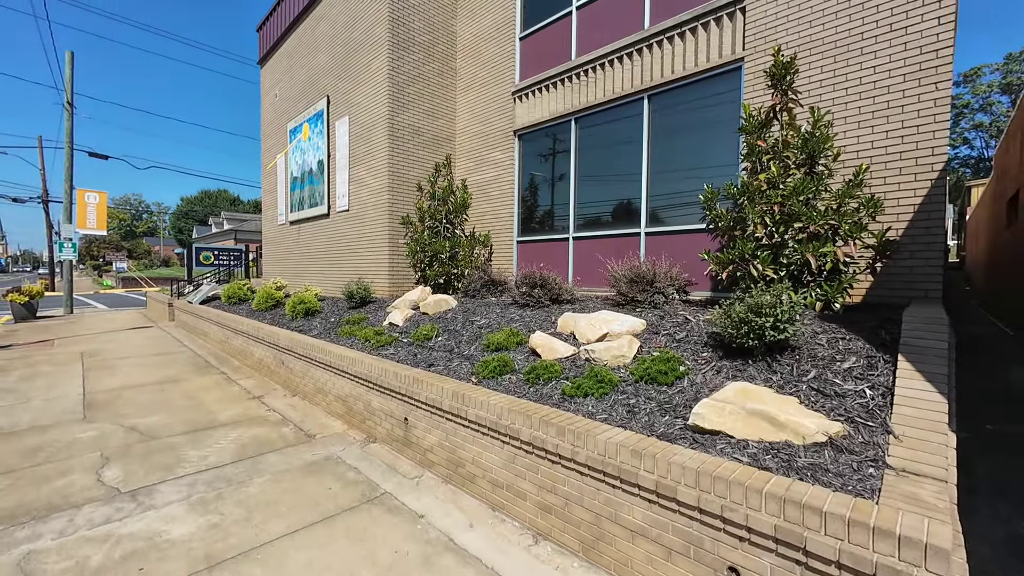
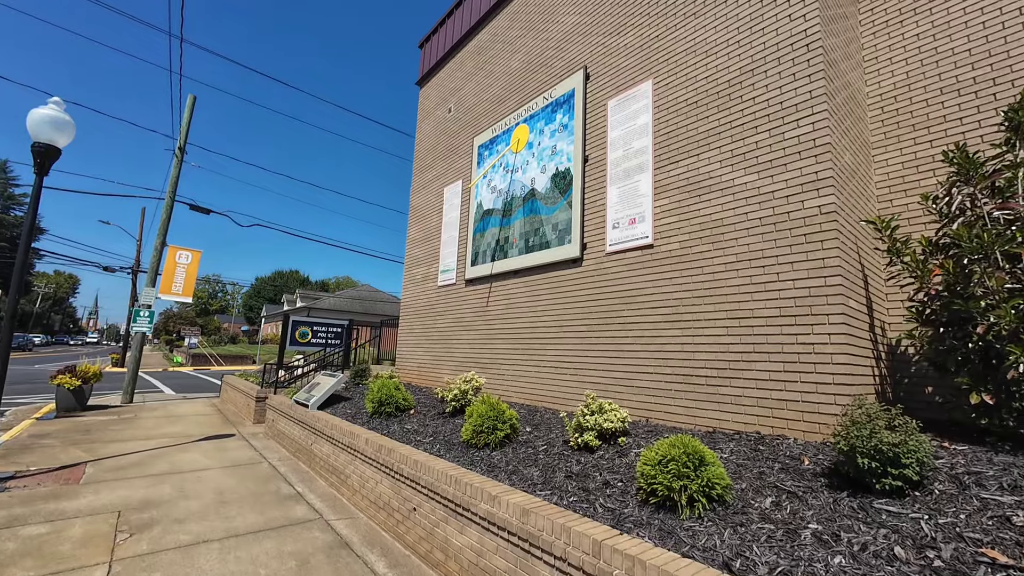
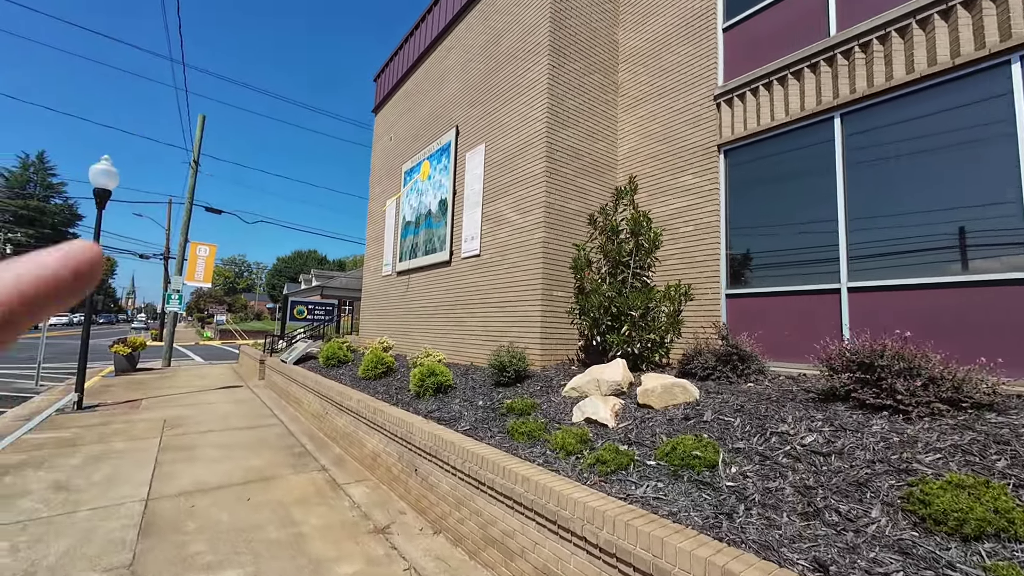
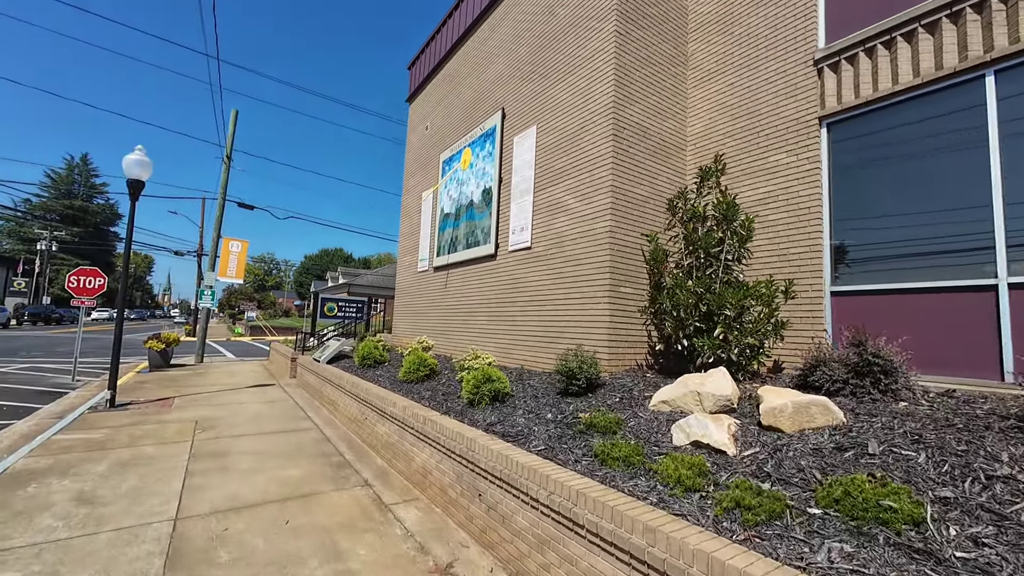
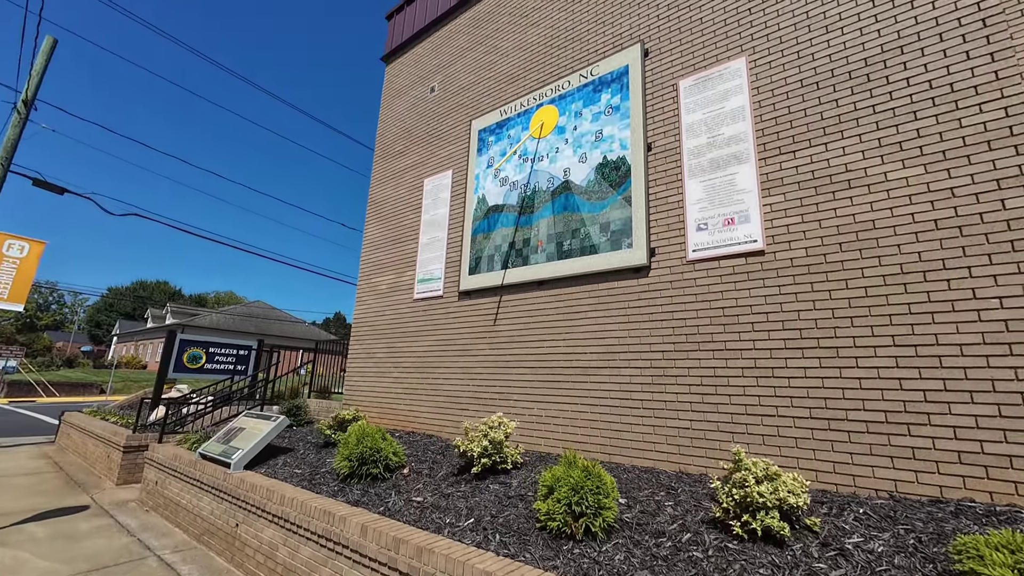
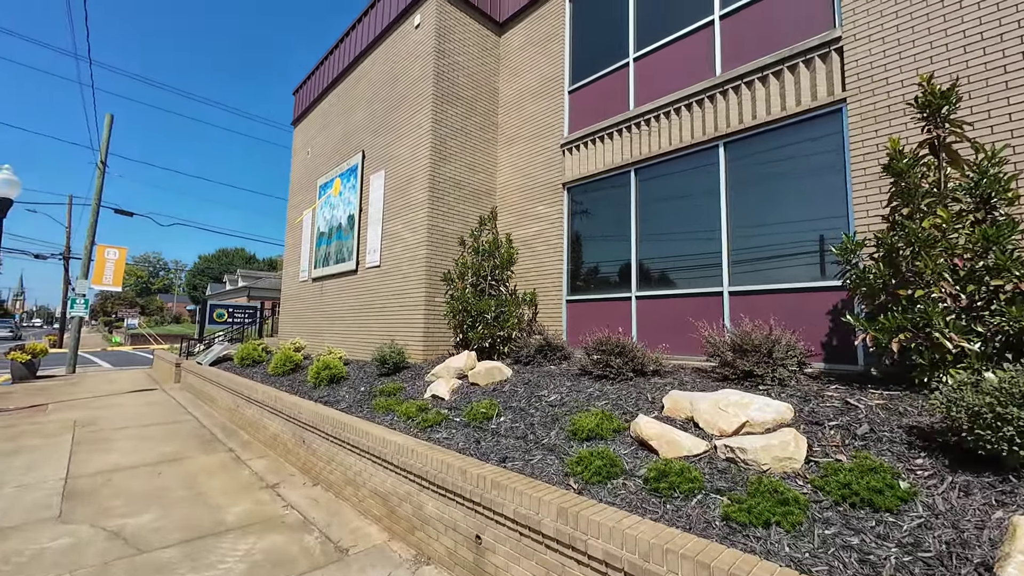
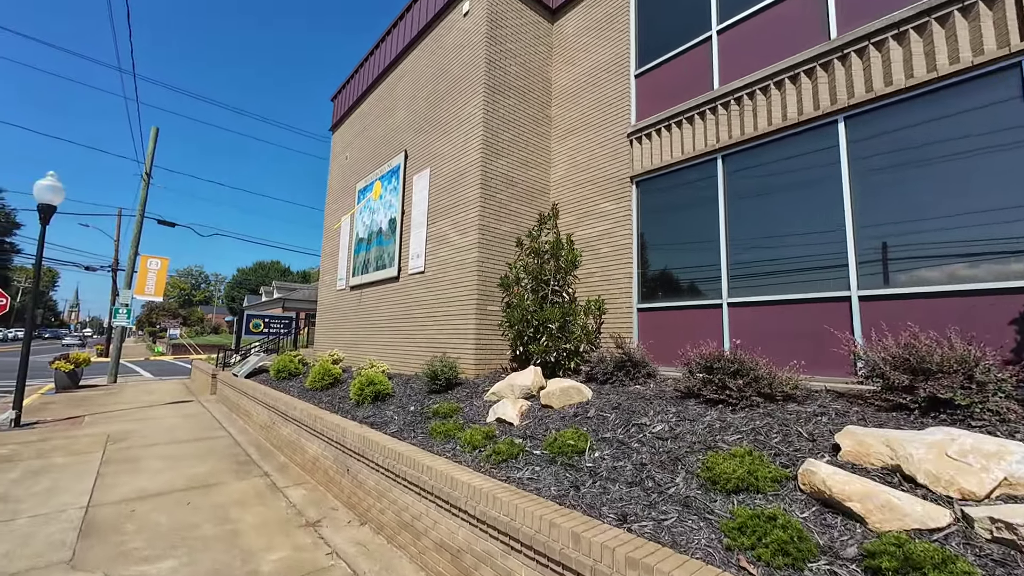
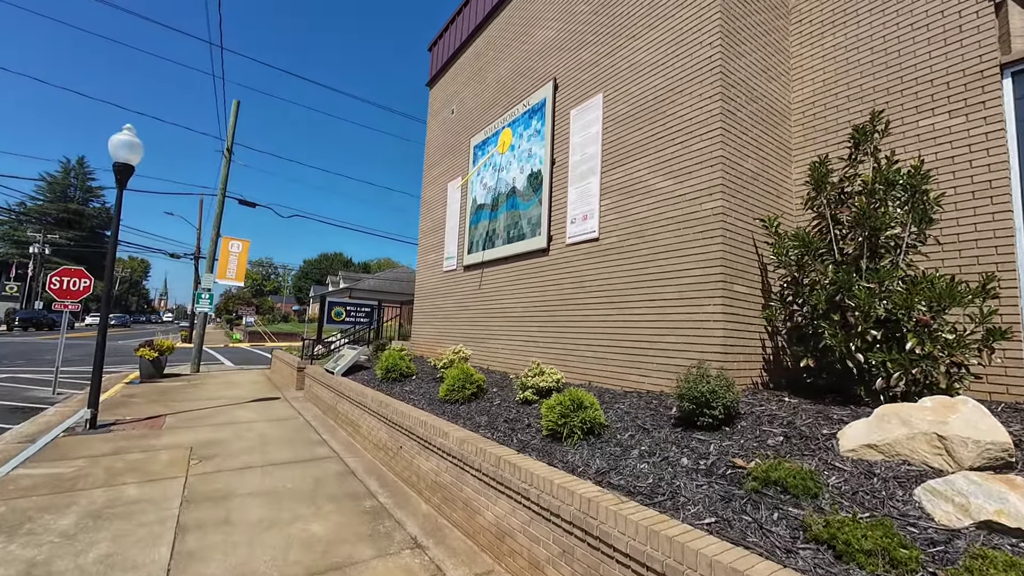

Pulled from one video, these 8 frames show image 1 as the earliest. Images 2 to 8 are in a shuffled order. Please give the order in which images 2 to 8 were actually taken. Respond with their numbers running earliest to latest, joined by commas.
6, 7, 3, 4, 8, 2, 5
